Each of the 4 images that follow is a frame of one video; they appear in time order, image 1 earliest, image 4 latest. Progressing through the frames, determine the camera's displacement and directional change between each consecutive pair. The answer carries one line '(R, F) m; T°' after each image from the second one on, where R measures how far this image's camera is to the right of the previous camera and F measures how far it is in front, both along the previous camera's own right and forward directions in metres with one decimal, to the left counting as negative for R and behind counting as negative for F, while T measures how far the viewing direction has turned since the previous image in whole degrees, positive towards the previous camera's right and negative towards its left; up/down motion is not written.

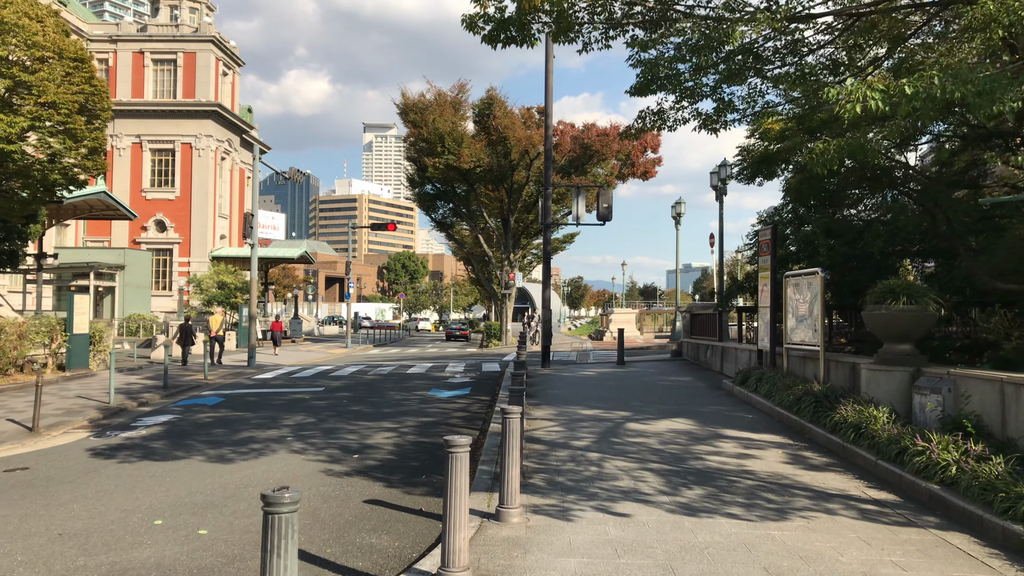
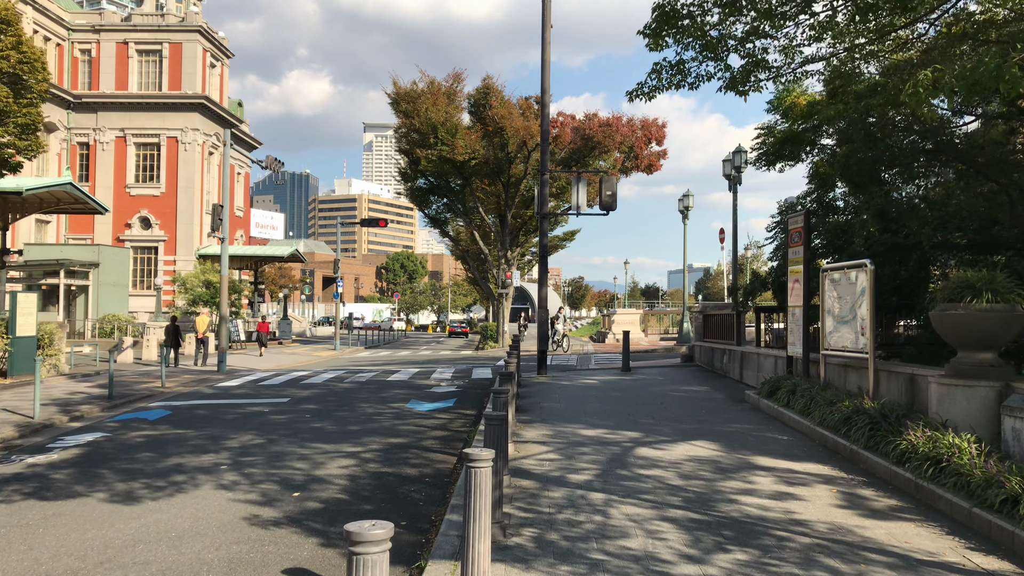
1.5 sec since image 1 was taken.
(+0.2, +1.9) m; 0°
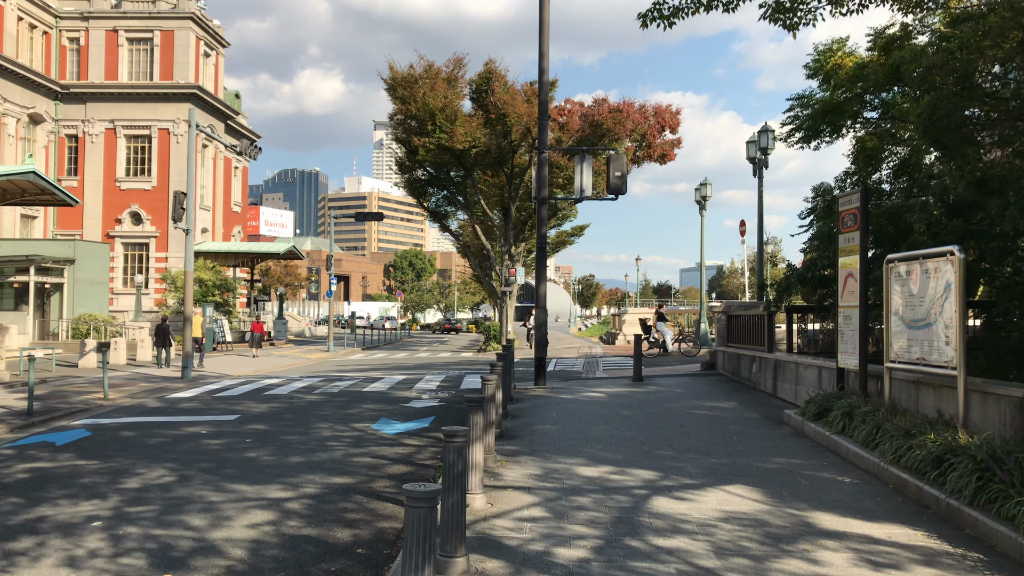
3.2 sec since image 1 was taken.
(+0.3, +2.3) m; -1°
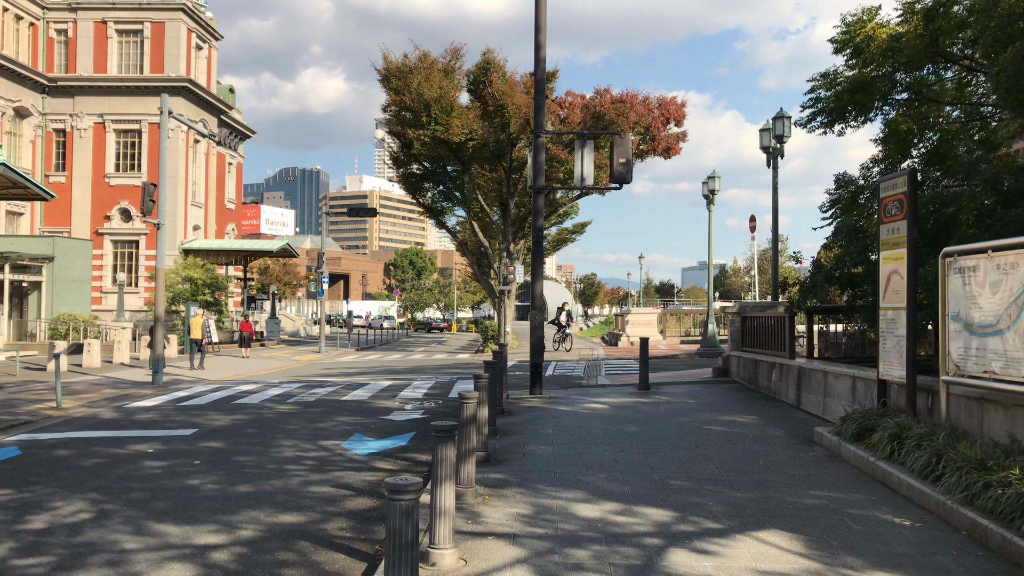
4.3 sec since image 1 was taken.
(+0.1, +1.4) m; 0°
